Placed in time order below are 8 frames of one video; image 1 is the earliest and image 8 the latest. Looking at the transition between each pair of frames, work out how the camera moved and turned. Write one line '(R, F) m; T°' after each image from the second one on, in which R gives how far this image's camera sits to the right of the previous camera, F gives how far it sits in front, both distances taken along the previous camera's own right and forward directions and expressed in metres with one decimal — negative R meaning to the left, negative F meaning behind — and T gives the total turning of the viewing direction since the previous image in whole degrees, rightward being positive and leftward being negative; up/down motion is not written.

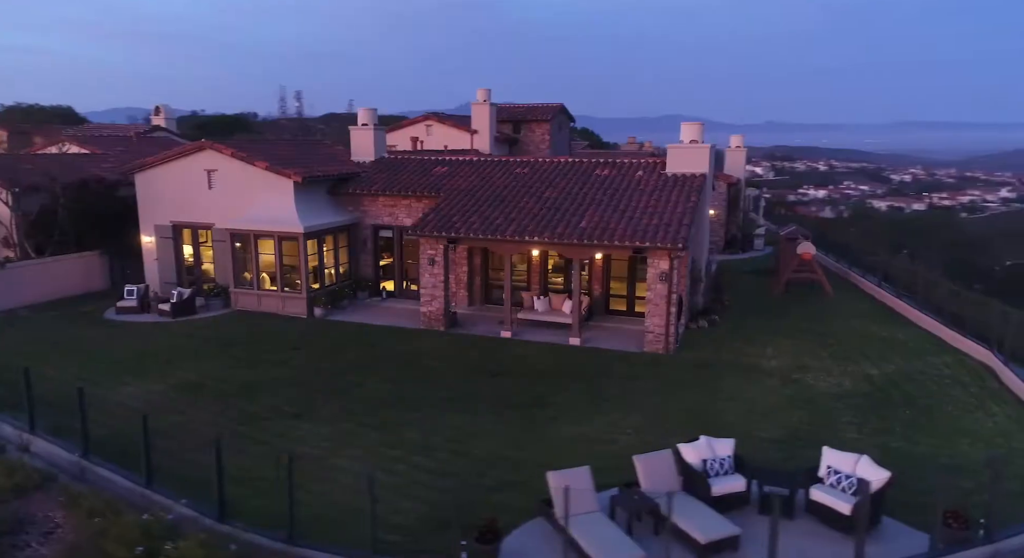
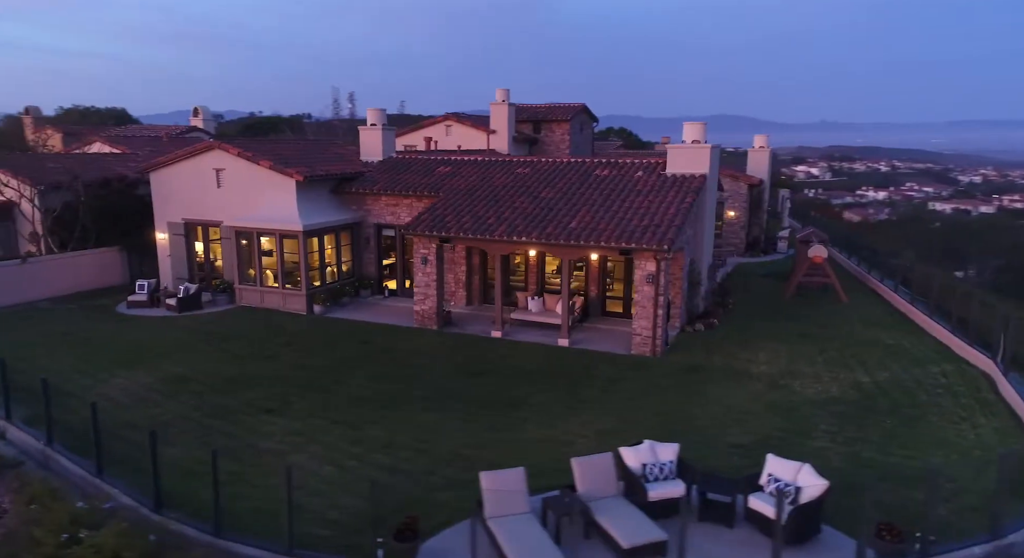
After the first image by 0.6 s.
(+1.1, +0.1) m; -3°
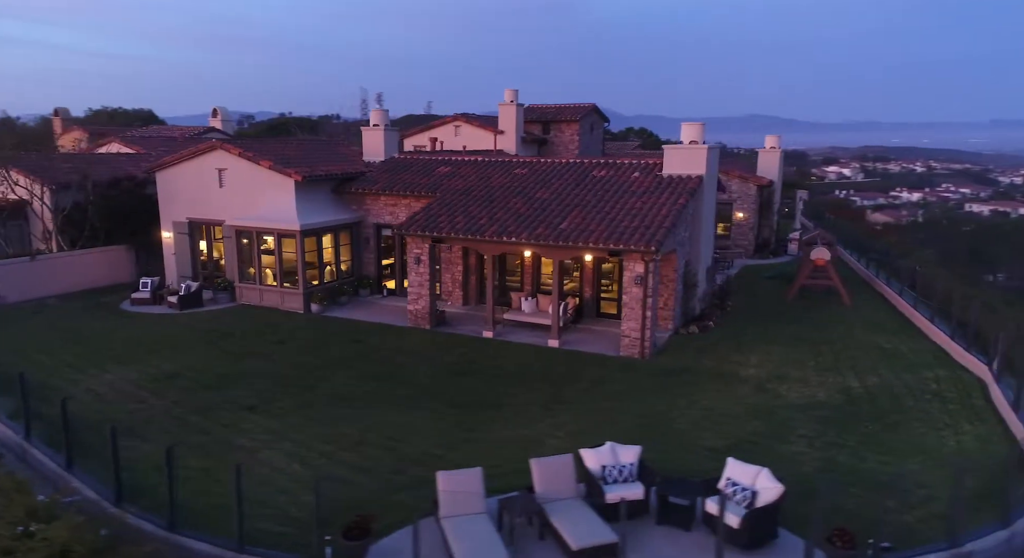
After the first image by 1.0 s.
(+0.7, 0.0) m; -2°
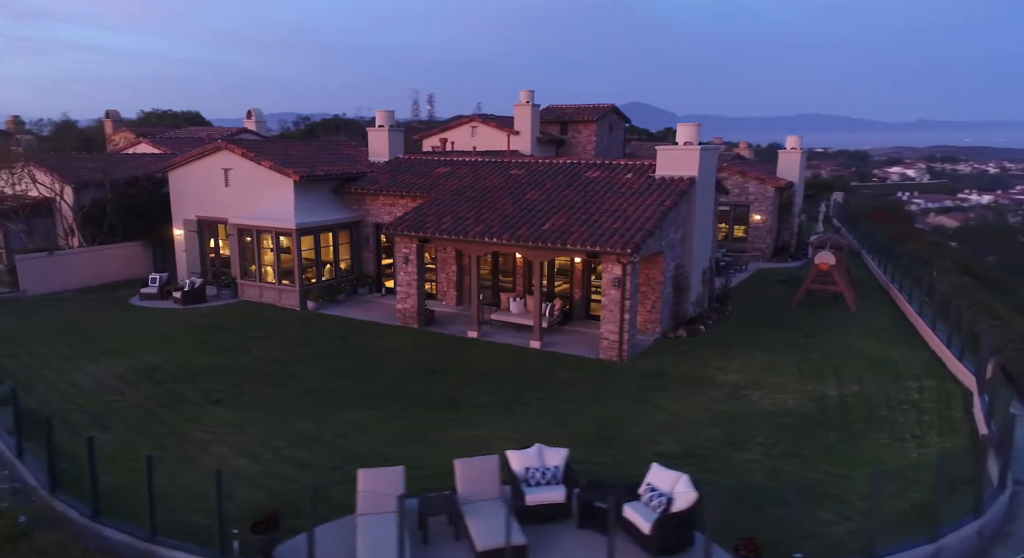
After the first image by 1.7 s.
(+1.3, 0.0) m; -3°
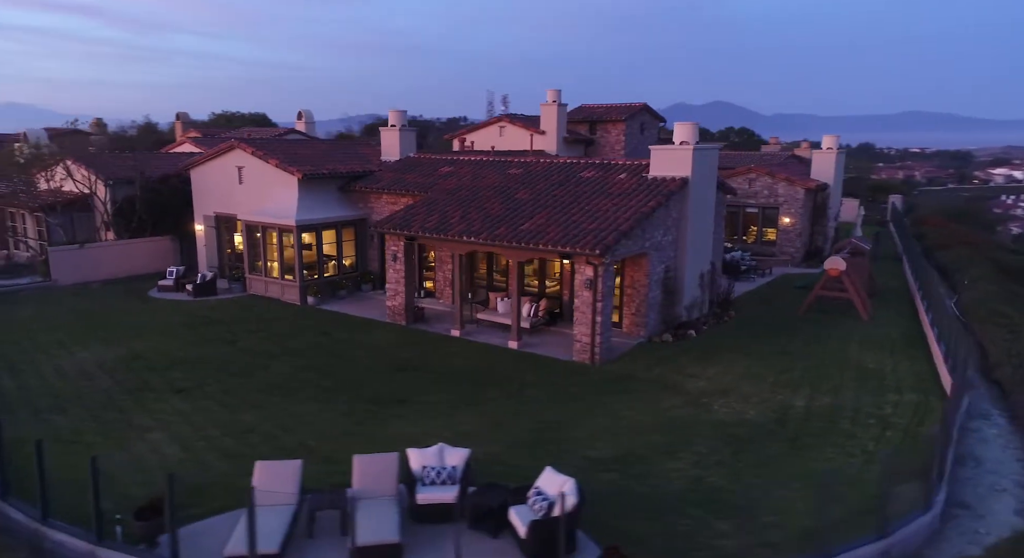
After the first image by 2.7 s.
(+1.8, +0.2) m; -5°
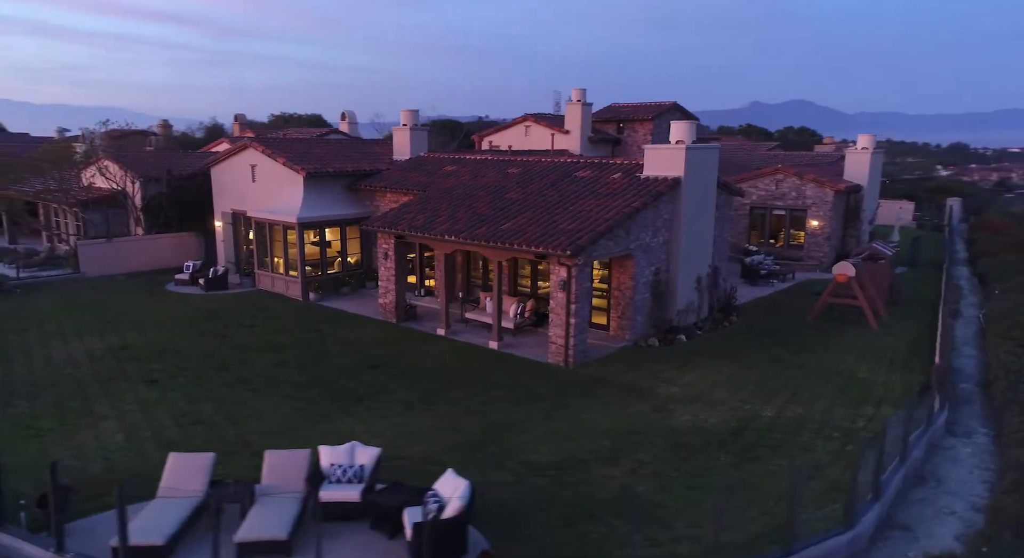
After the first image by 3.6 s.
(+1.6, +0.2) m; -5°
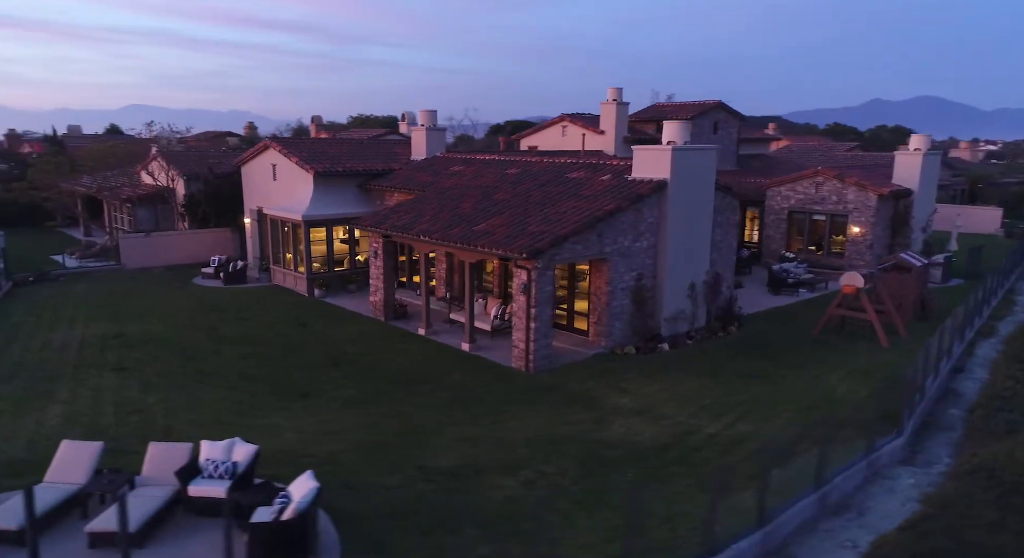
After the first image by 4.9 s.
(+2.2, +0.3) m; -7°
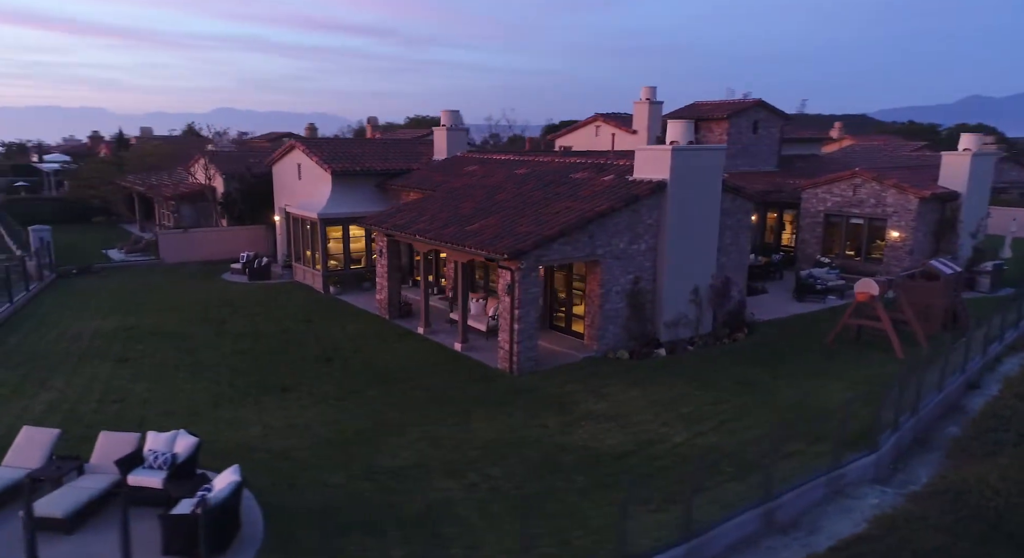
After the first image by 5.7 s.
(+1.4, +0.2) m; -5°
